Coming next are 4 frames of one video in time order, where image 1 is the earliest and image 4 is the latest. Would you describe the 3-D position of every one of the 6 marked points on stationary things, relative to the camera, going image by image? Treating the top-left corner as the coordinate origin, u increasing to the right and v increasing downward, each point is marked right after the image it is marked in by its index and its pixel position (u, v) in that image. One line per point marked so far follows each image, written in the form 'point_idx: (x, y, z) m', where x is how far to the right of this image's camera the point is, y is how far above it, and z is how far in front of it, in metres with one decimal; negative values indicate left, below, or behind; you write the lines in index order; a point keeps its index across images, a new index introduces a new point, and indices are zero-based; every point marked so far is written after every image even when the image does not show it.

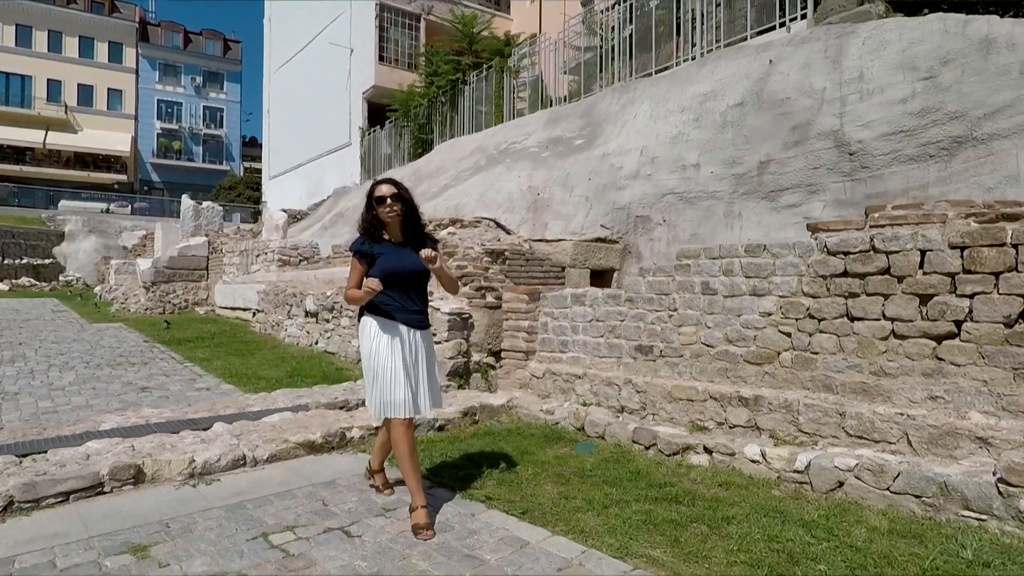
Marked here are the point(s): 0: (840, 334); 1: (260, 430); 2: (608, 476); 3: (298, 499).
0: (+2.2, -0.3, +4.0) m
1: (-1.9, -1.1, +4.3) m
2: (+0.6, -1.3, +3.8) m
3: (-1.2, -1.2, +3.3) m
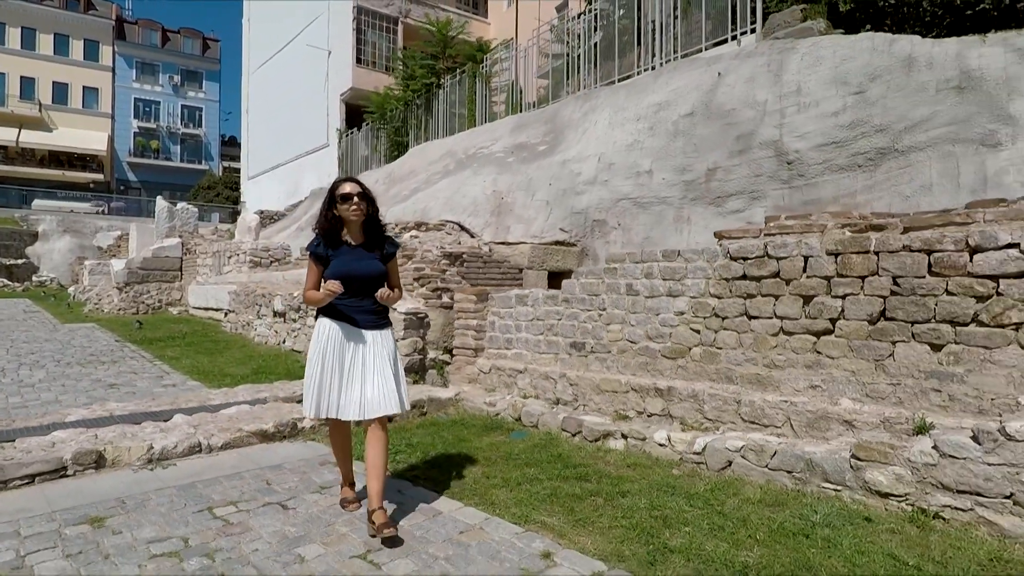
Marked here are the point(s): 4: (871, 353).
0: (+1.7, -0.3, +4.4) m
1: (-2.4, -1.1, +4.7) m
2: (+0.1, -1.3, +4.2) m
3: (-1.7, -1.2, +3.7) m
4: (+2.4, -0.4, +3.8) m
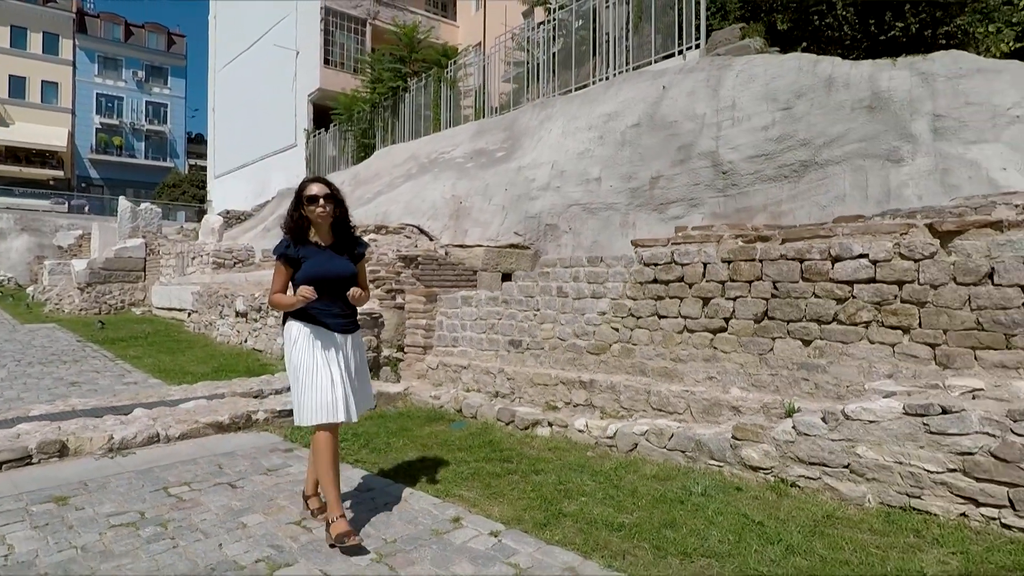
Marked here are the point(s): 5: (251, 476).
0: (+1.2, -0.4, +5.0) m
1: (-3.0, -1.1, +5.1) m
2: (-0.4, -1.3, +4.7) m
3: (-2.2, -1.3, +4.1) m
4: (+1.8, -0.5, +4.4) m
5: (-1.7, -1.3, +3.8) m
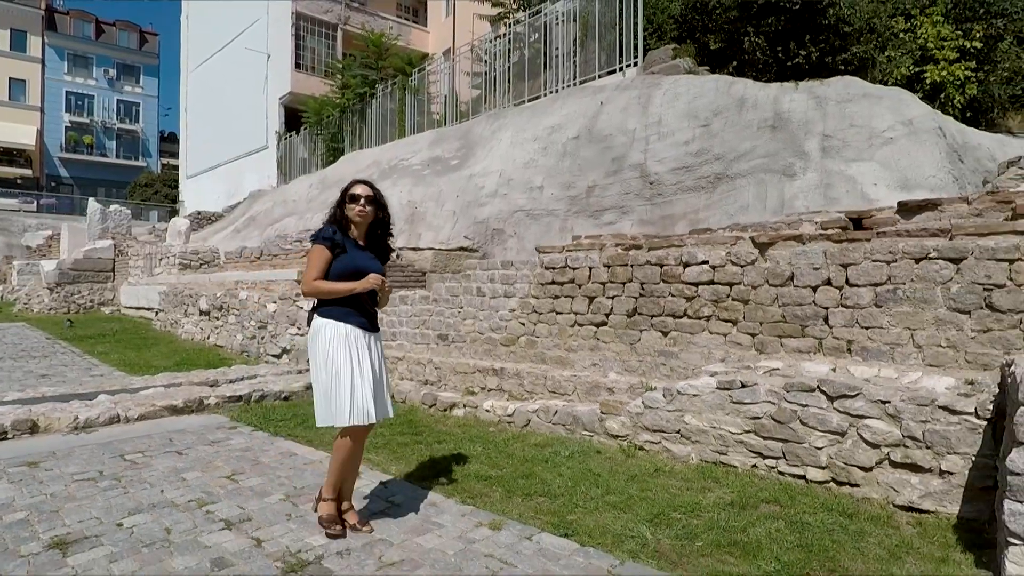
0: (+0.4, -0.4, +5.8) m
1: (-3.8, -1.1, +5.8) m
2: (-1.2, -1.3, +5.5) m
3: (-3.0, -1.3, +4.8) m
4: (+1.1, -0.5, +5.3) m
5: (-2.5, -1.3, +4.6) m
